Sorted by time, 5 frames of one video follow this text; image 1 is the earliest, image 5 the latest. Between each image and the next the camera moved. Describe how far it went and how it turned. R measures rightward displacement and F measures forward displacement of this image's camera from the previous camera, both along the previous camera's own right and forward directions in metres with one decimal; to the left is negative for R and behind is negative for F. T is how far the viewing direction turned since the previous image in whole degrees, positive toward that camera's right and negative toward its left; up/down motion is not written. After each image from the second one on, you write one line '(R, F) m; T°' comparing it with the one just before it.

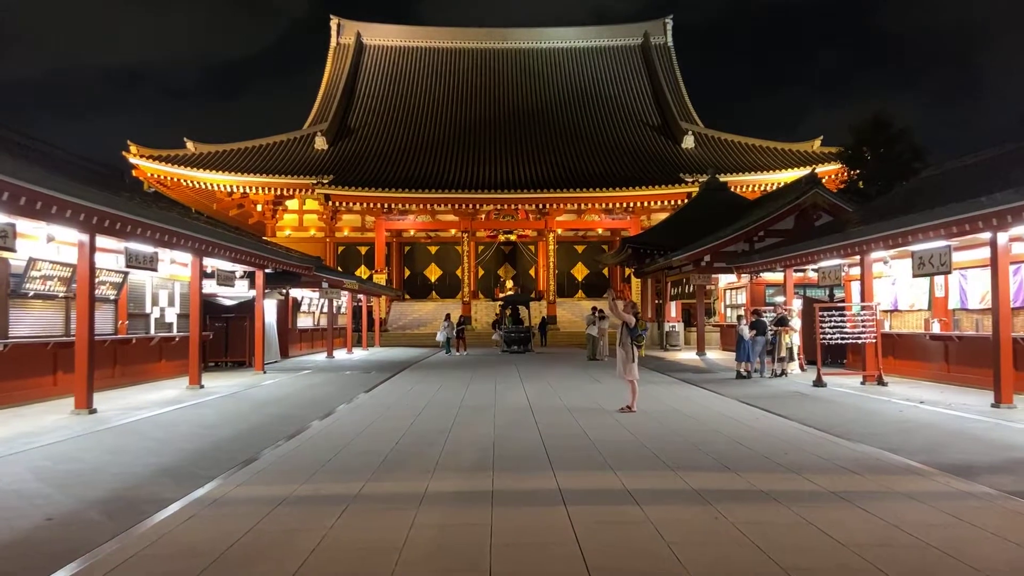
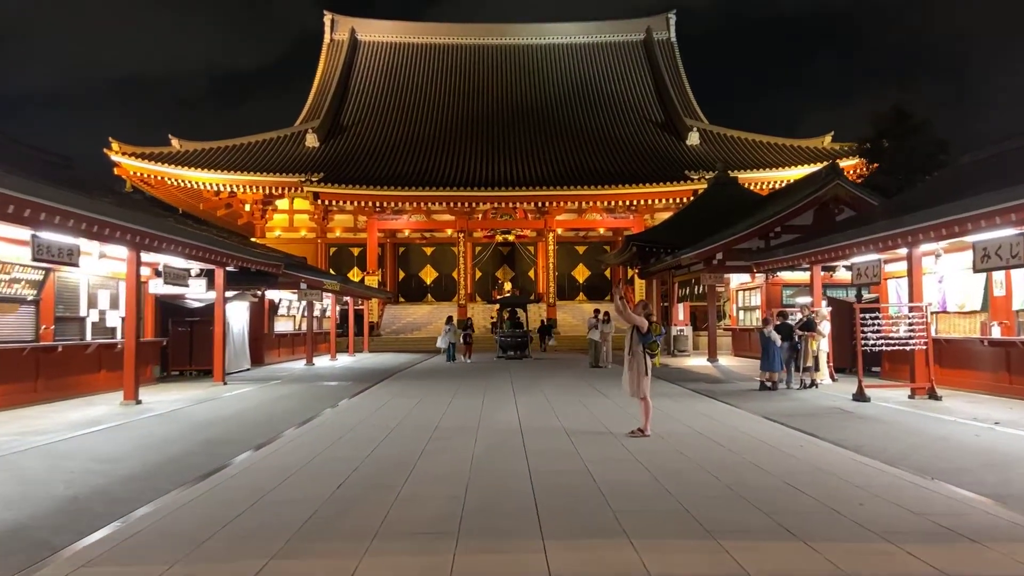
(+0.2, +1.7) m; 0°
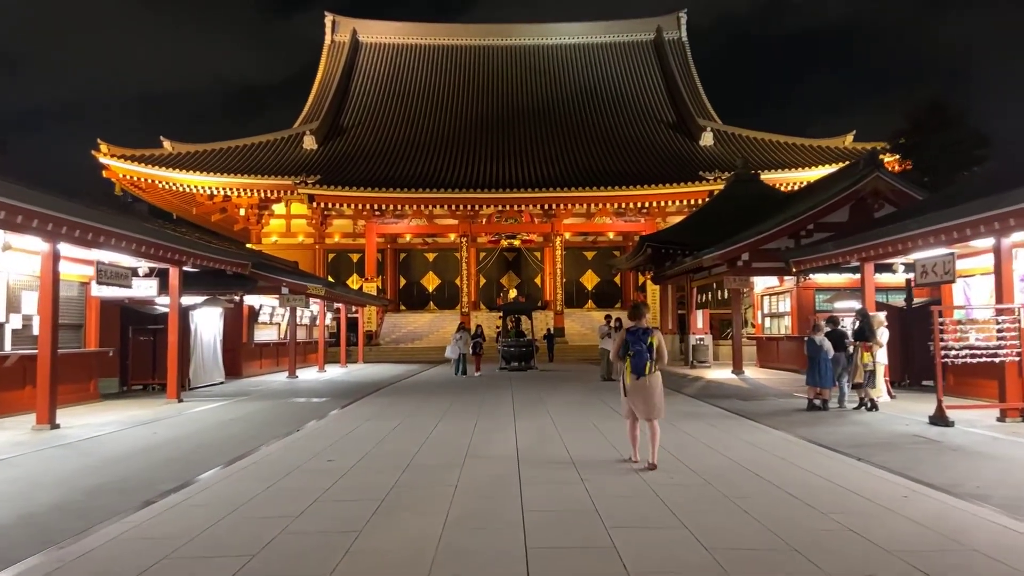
(+0.1, +1.9) m; -1°
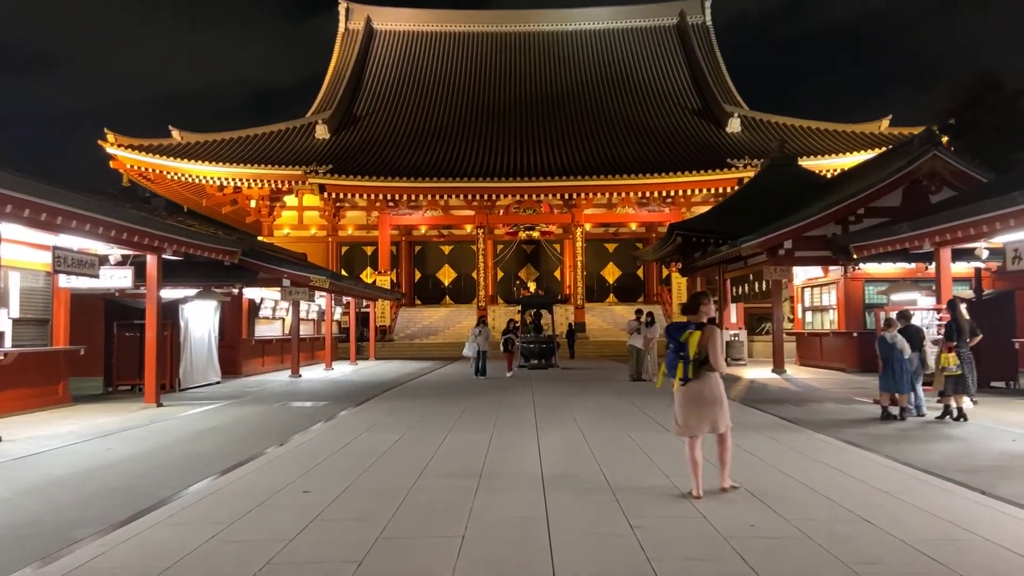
(0.0, +1.4) m; -1°
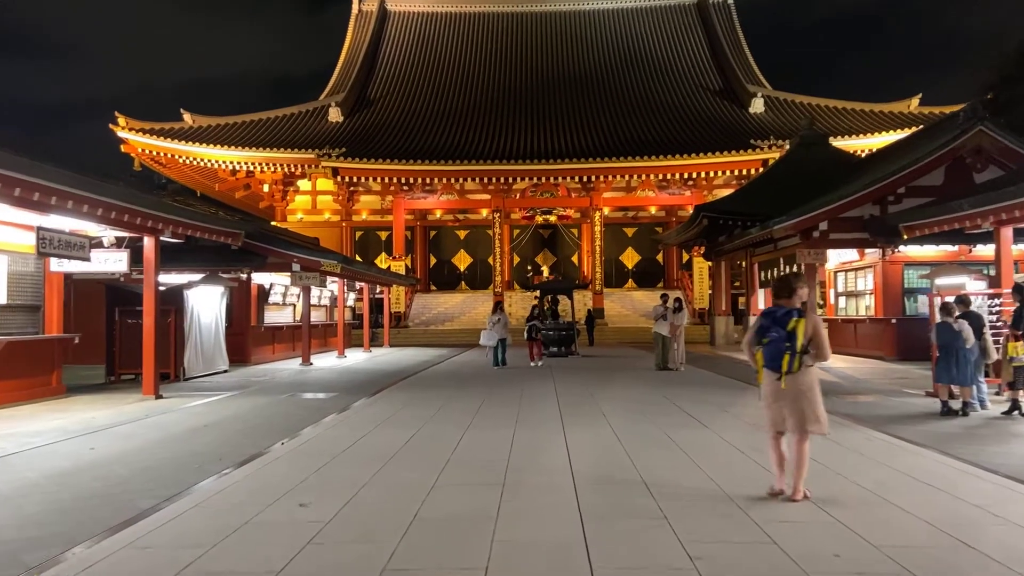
(-0.1, +0.7) m; -1°
